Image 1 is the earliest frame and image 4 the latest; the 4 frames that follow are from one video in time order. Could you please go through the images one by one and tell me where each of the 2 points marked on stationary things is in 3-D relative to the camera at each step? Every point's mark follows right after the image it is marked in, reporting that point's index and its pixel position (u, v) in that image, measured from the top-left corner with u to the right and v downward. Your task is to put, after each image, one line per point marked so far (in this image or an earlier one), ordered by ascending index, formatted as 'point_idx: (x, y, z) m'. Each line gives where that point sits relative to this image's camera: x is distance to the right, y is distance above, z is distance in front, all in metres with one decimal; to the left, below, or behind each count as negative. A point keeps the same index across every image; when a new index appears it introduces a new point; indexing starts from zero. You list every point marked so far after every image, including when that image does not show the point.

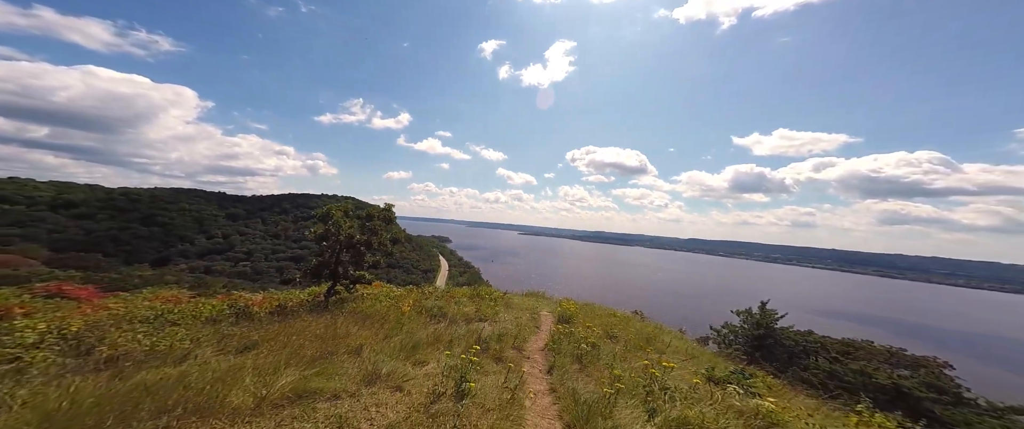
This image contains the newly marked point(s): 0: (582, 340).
0: (+1.8, -3.0, +7.2) m
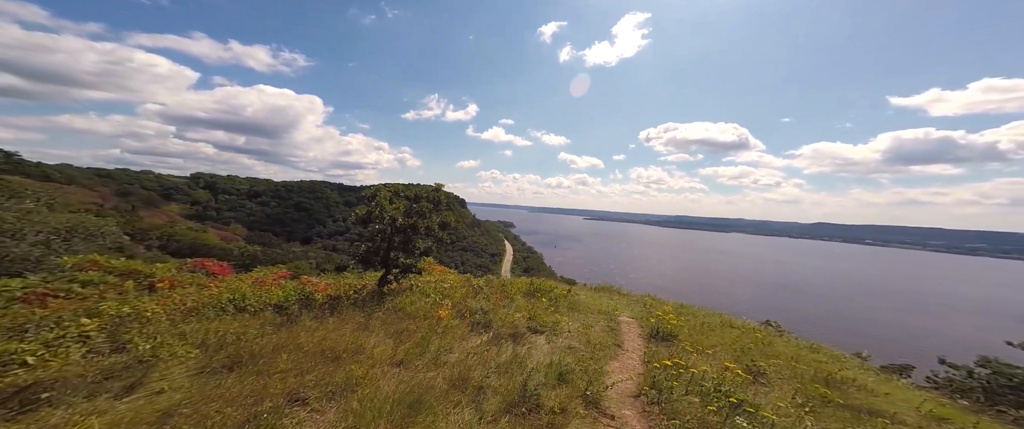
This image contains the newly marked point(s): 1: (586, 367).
0: (+2.8, -2.6, +4.4) m
1: (+1.1, -2.4, +5.0) m
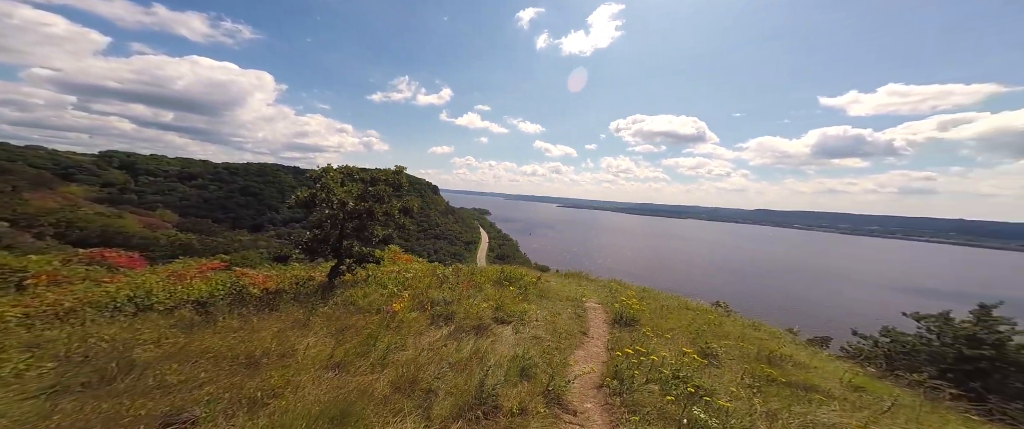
0: (+2.2, -2.4, +4.3) m
1: (+0.6, -2.2, +4.8) m
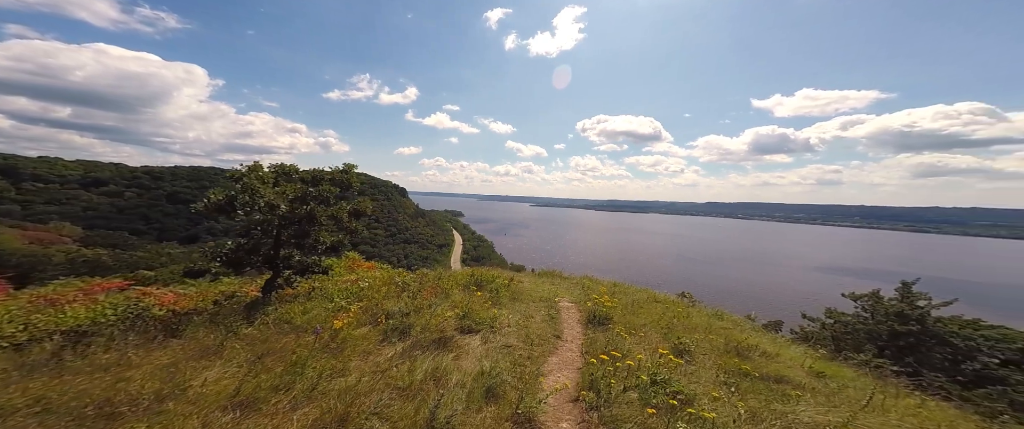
0: (+1.8, -2.3, +4.0) m
1: (+0.1, -2.1, +4.3) m
